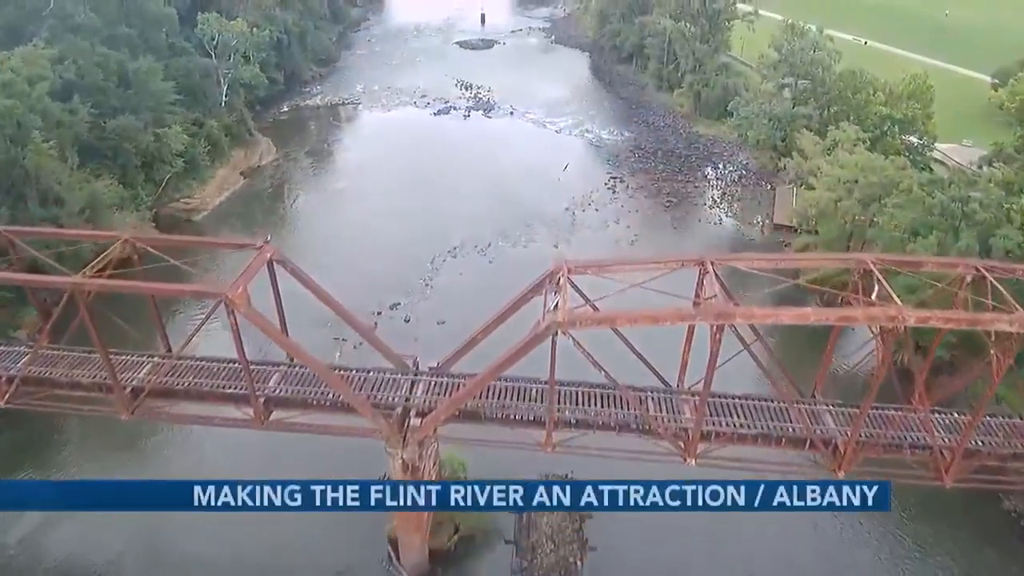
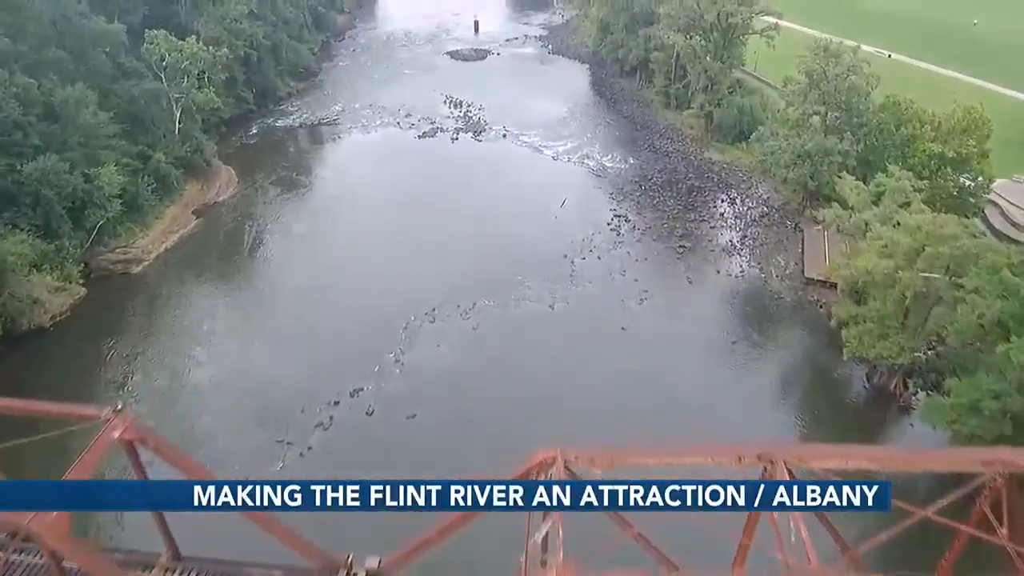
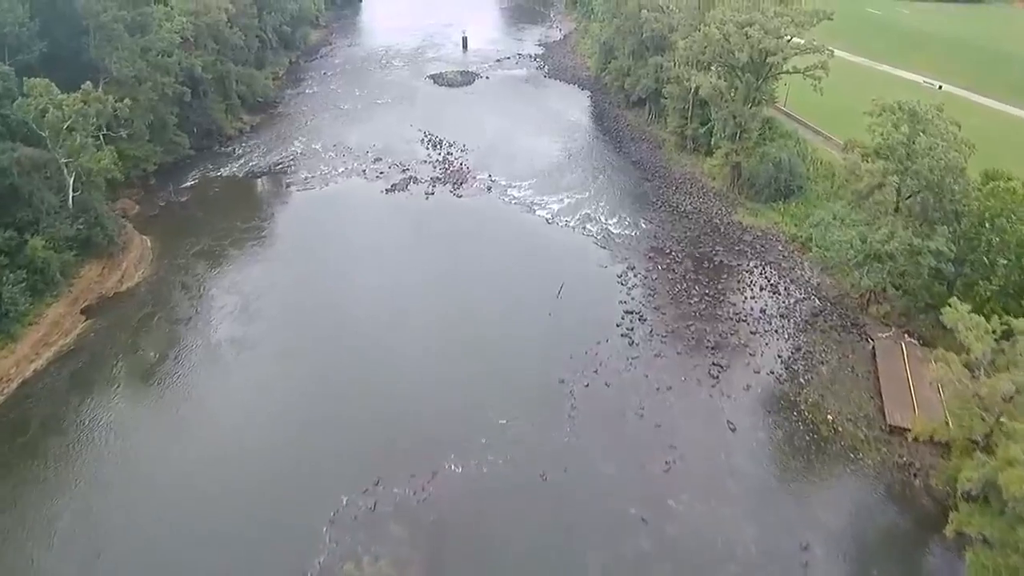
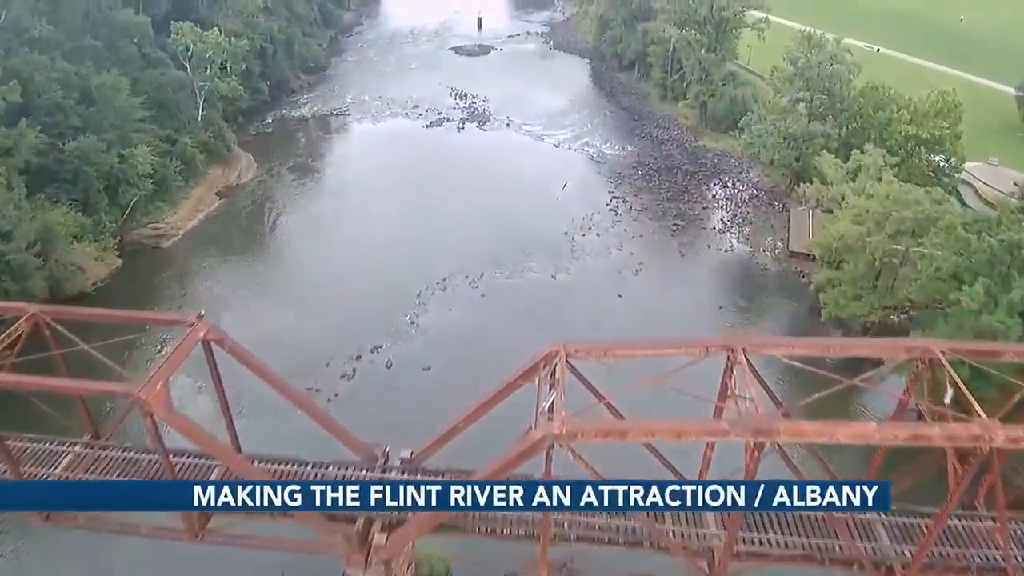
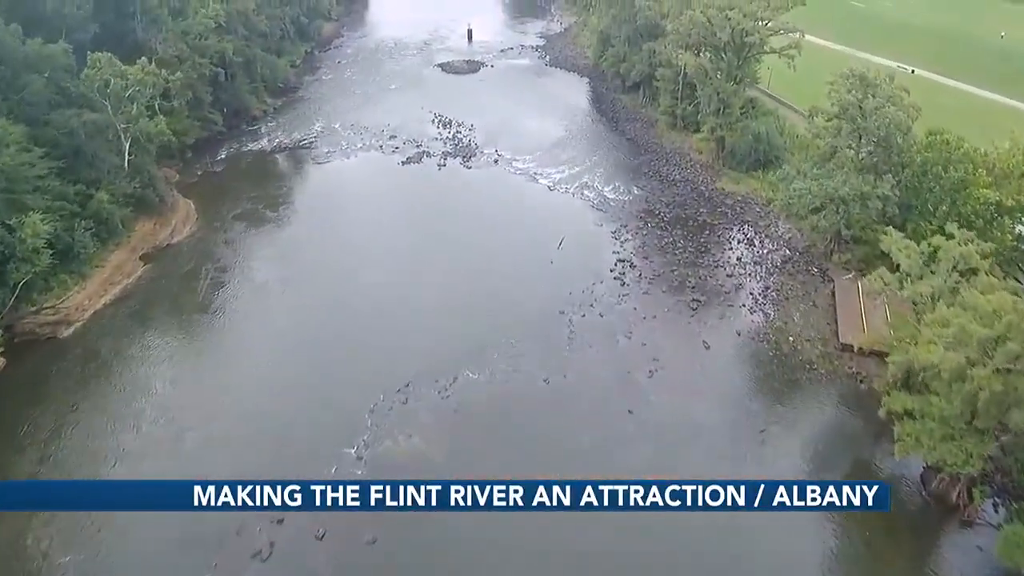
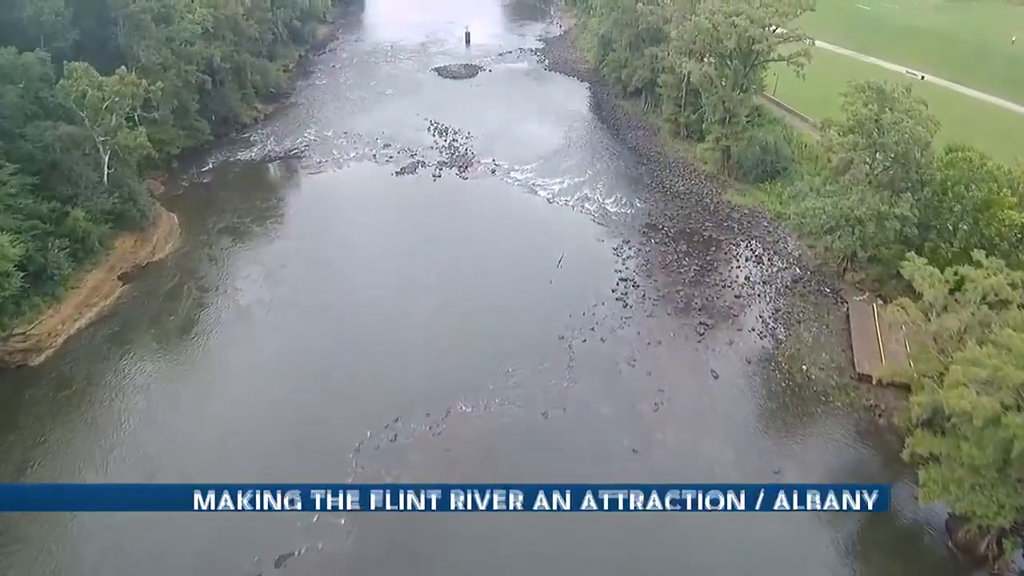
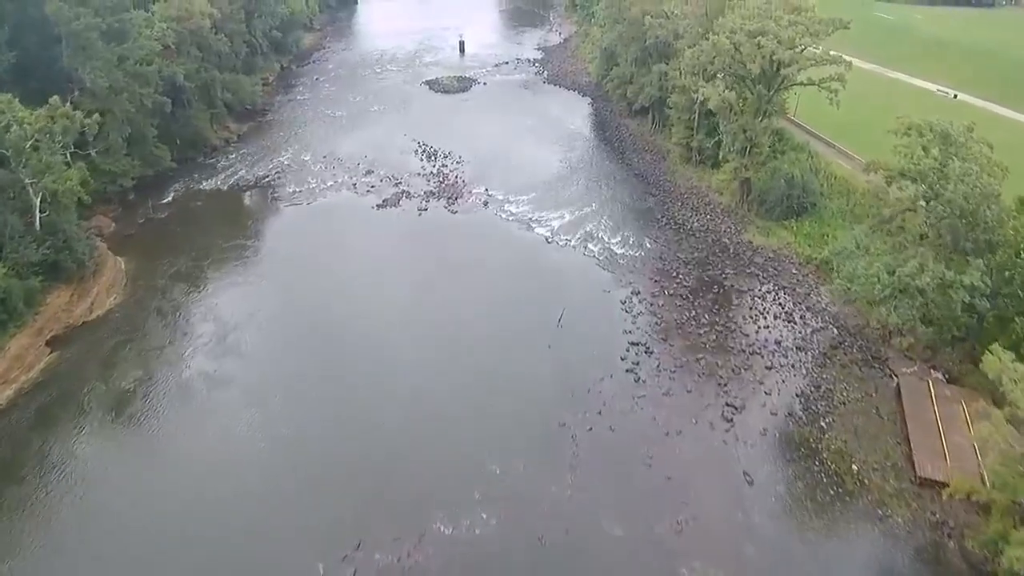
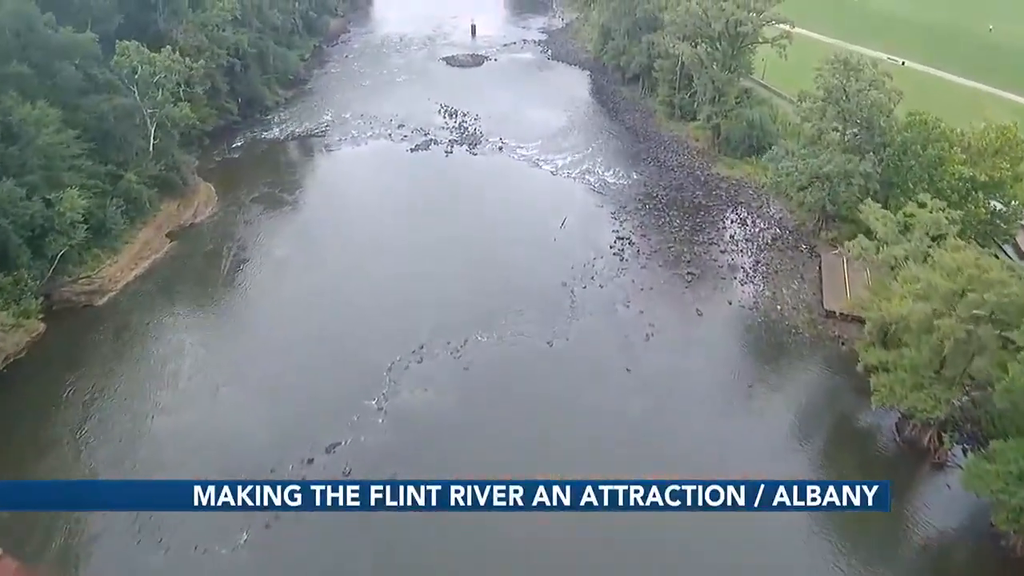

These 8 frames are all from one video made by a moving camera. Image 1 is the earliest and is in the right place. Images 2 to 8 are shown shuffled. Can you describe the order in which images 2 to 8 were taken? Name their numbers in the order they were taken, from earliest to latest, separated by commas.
4, 2, 8, 5, 6, 3, 7
